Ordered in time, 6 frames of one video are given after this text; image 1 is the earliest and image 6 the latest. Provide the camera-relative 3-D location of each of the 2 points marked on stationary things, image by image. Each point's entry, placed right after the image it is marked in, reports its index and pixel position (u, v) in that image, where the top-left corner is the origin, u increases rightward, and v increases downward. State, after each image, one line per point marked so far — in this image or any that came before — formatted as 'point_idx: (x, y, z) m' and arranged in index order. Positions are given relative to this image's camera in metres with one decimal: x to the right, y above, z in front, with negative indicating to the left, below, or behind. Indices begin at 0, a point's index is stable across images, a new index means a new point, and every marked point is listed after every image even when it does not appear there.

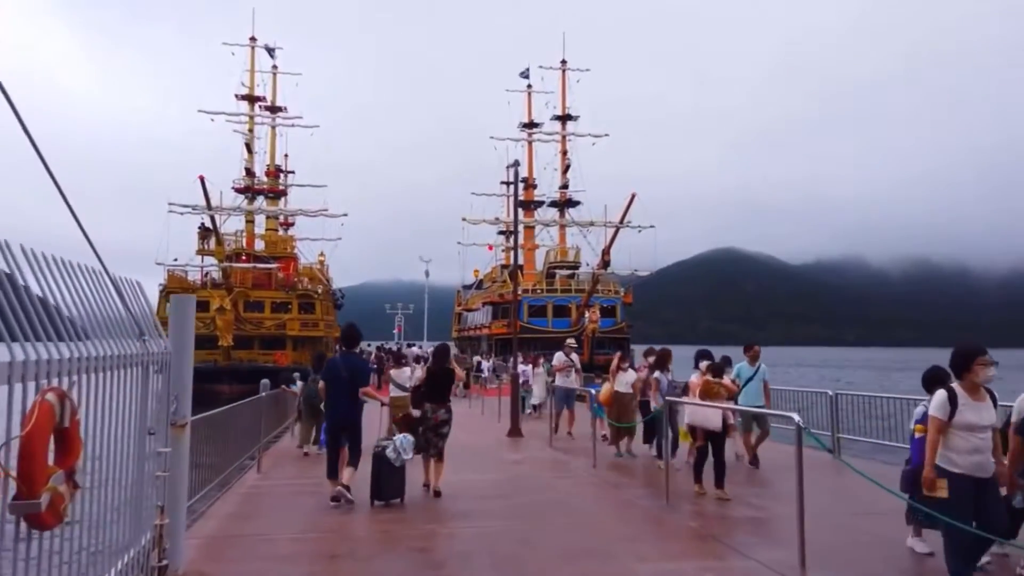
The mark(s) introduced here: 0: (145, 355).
0: (-2.3, -0.4, +5.8) m
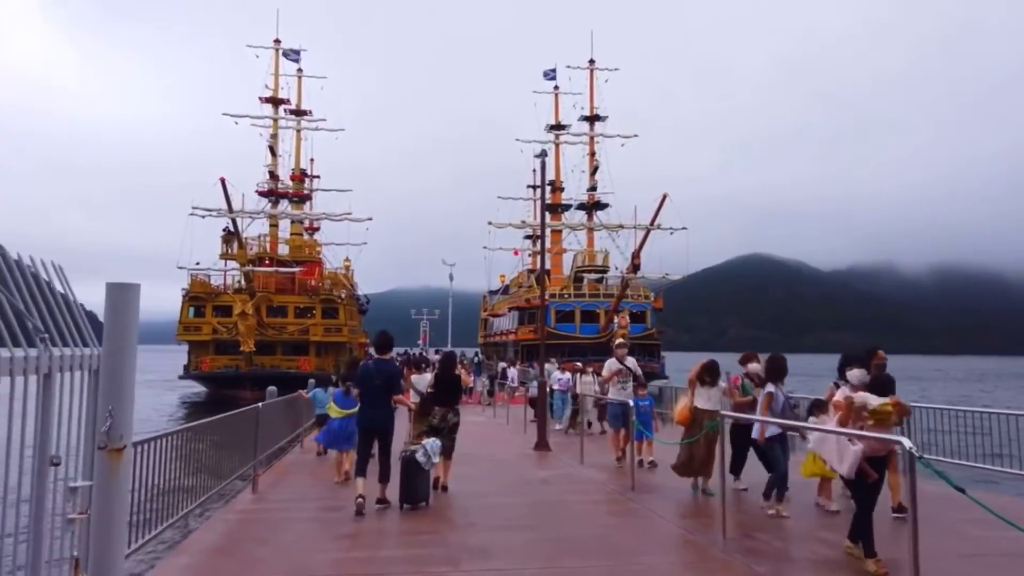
0: (-2.1, -0.3, +4.3) m
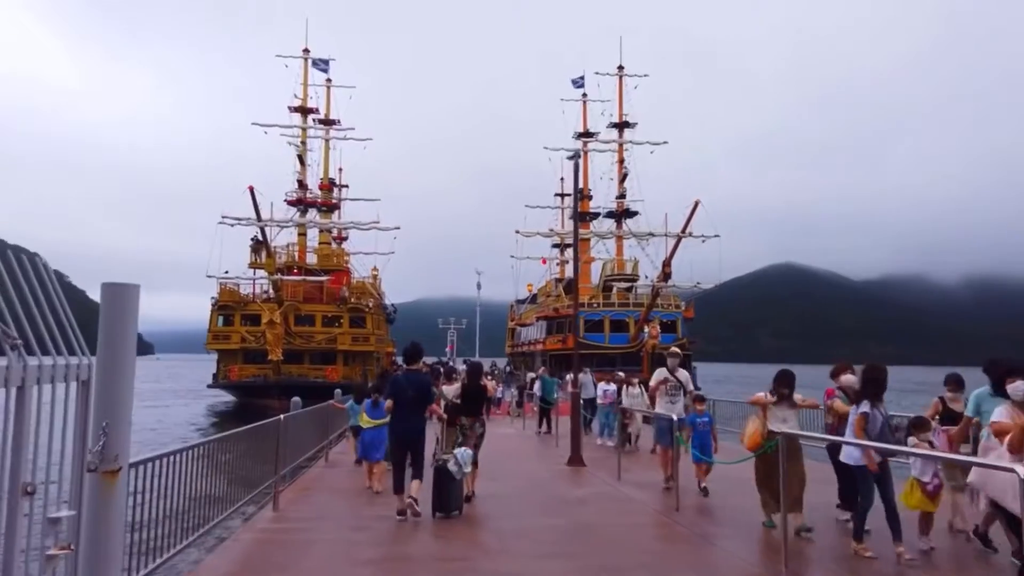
0: (-1.9, -0.3, +3.8) m
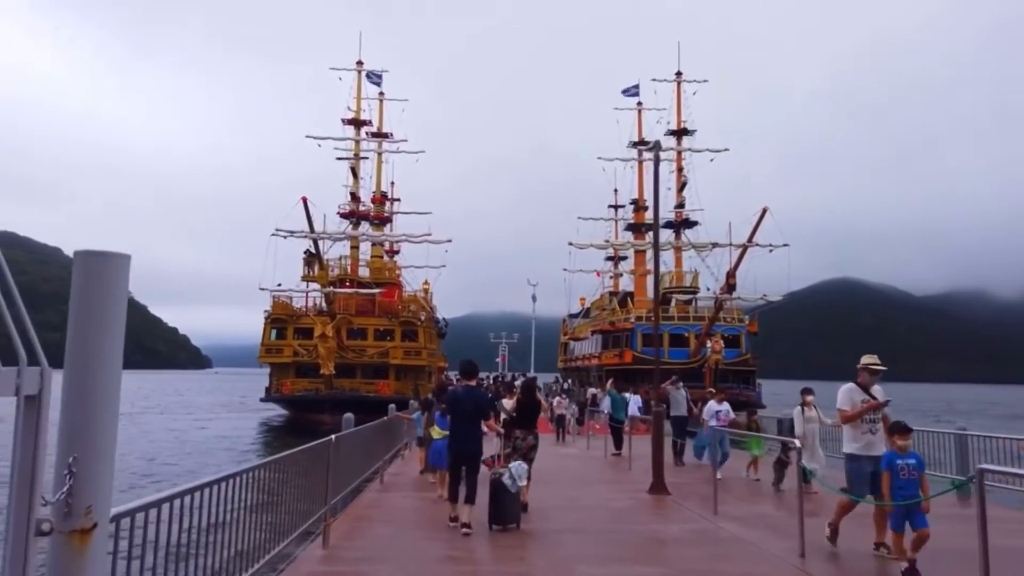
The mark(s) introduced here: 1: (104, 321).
0: (-1.4, -0.2, +2.3) m
1: (-1.4, -0.2, +3.2) m
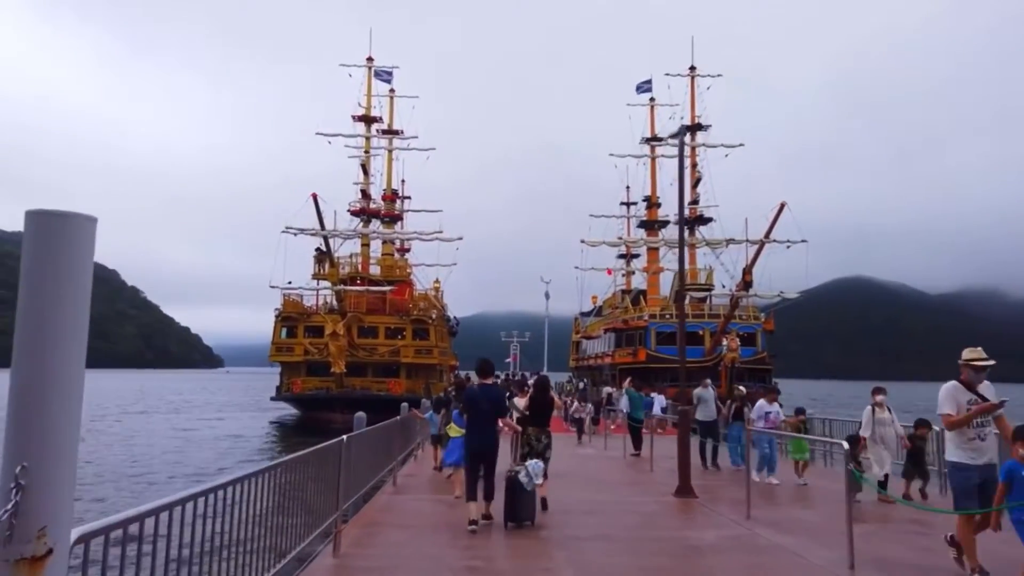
0: (-1.3, -0.1, +1.7) m
1: (-1.3, -0.1, +2.6) m
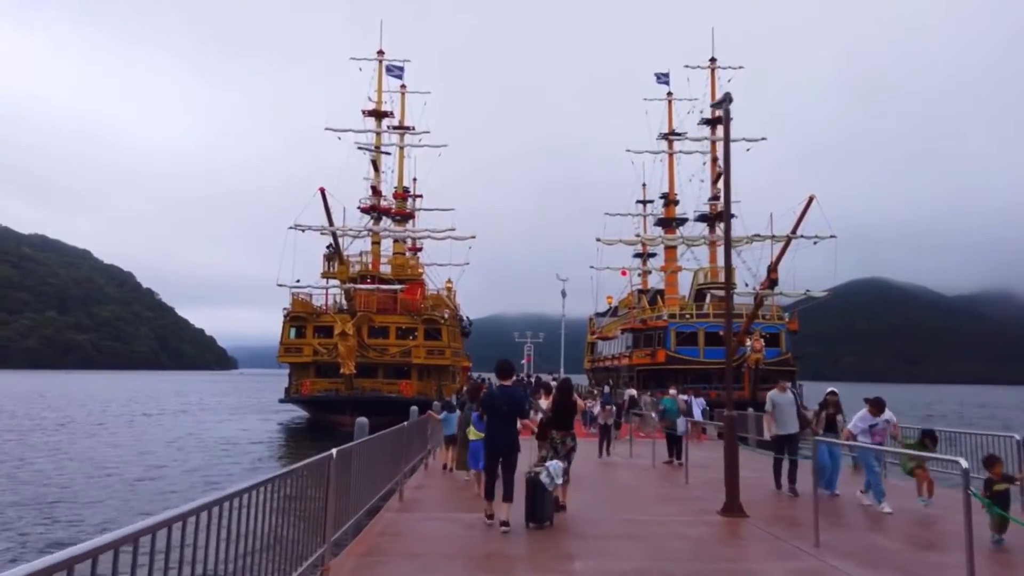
0: (-1.2, 0.0, -0.1) m
1: (-1.1, +0.1, +0.8) m
